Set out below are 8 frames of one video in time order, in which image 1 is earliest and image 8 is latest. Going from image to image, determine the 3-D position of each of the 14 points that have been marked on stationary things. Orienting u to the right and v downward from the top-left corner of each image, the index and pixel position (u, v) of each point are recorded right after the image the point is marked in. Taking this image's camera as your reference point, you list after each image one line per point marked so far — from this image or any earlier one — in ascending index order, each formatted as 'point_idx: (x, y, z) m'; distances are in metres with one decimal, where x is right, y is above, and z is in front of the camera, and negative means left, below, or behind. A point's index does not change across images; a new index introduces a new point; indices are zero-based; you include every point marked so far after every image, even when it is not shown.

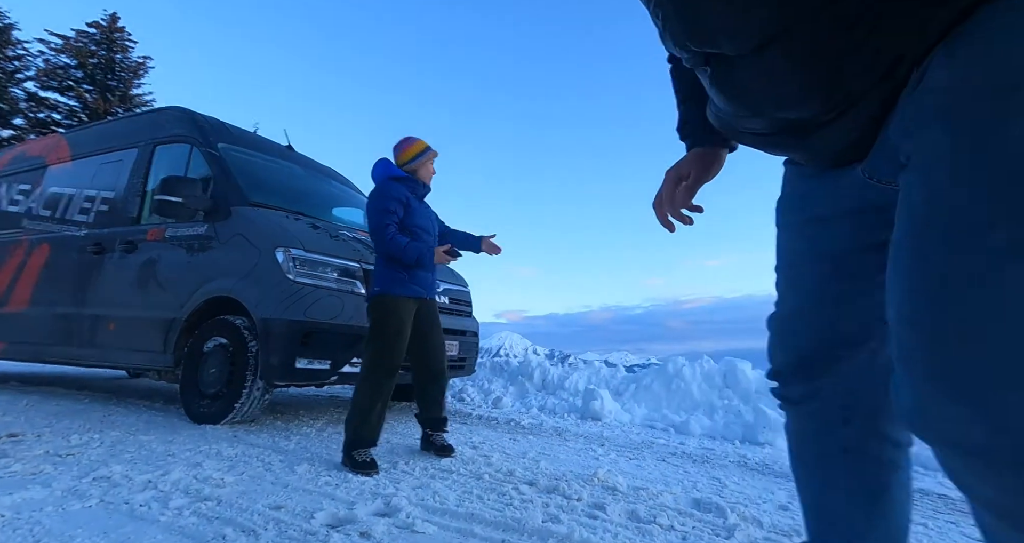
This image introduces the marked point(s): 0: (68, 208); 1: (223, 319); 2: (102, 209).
0: (-5.0, +0.7, +5.7) m
1: (-2.4, -0.4, +4.1) m
2: (-4.4, +0.7, +5.3) m
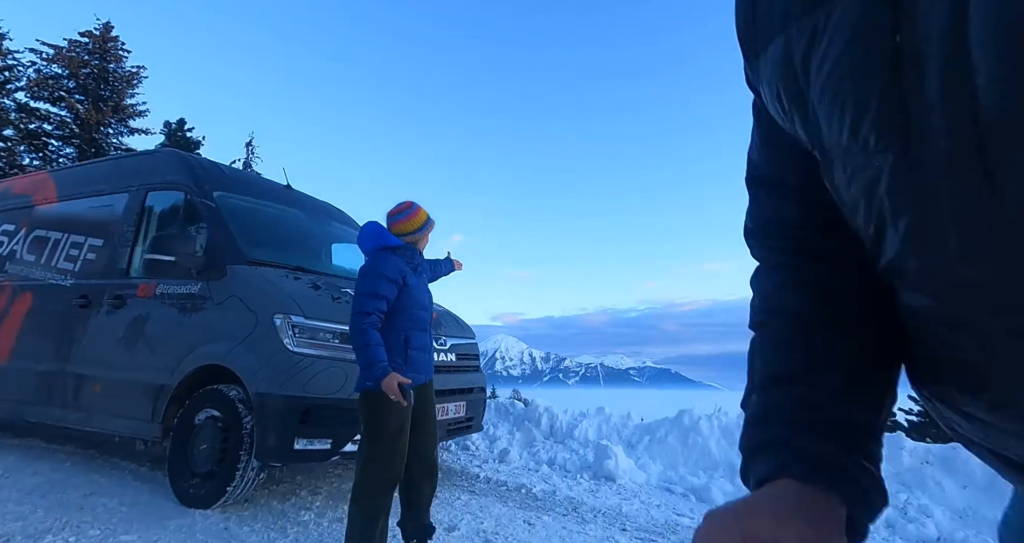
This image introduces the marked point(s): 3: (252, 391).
0: (-4.9, +0.2, +5.4) m
1: (-2.3, -0.9, +3.9) m
2: (-4.3, +0.1, +5.1) m
3: (-1.9, -0.9, +3.6) m
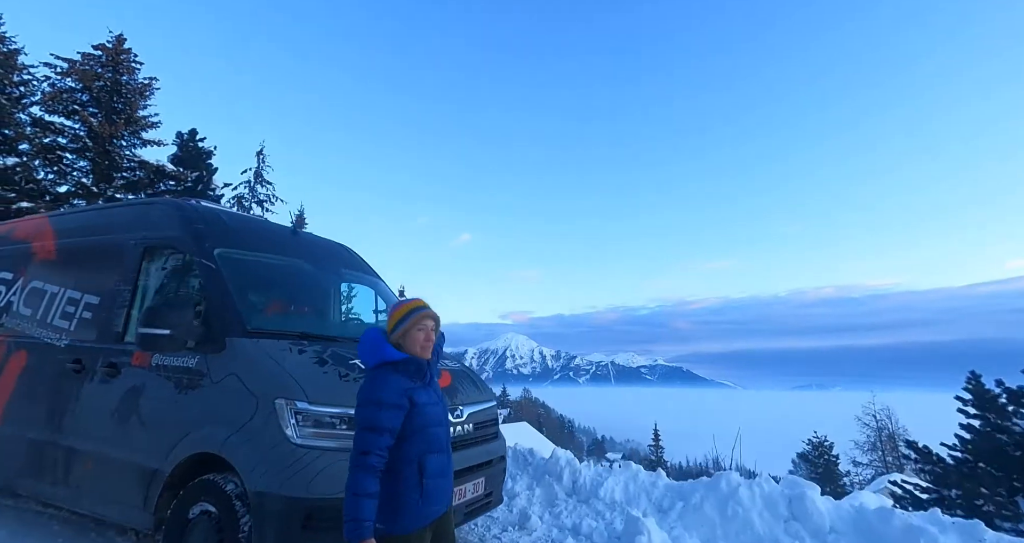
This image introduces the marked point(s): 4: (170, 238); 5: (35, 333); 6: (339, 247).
0: (-4.7, -0.4, +5.1) m
1: (-2.1, -1.5, +3.5) m
2: (-4.1, -0.4, +4.8) m
3: (-1.7, -1.4, +3.3) m
4: (-3.1, +0.3, +4.5) m
5: (-4.8, -0.6, +5.1) m
6: (-2.2, +0.3, +6.2) m
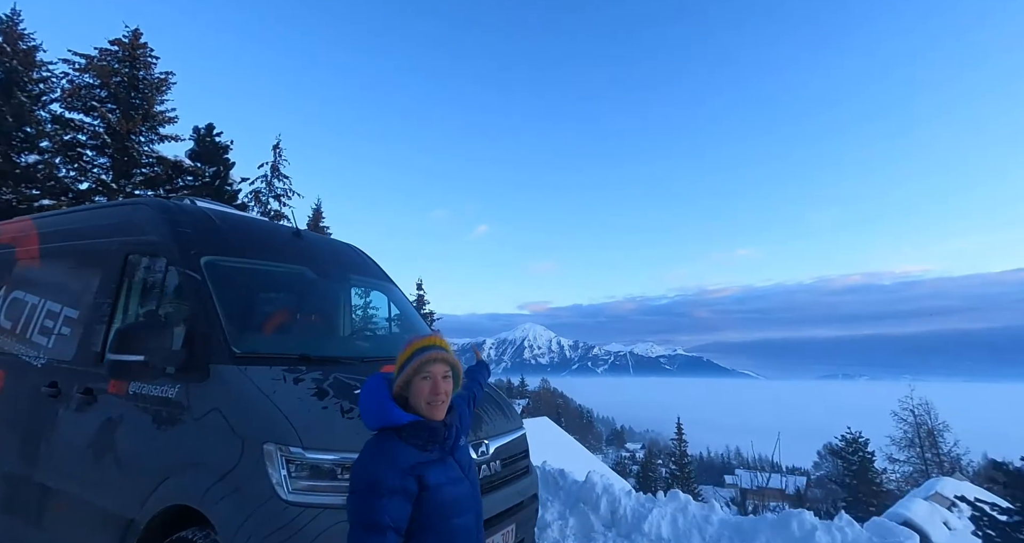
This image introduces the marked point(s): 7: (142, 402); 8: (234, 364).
0: (-4.4, -0.5, +4.6) m
1: (-1.9, -1.6, +2.9) m
2: (-3.8, -0.5, +4.2) m
3: (-1.5, -1.5, +2.7) m
4: (-2.9, +0.2, +4.0) m
5: (-4.5, -0.7, +4.6) m
6: (-1.9, +0.3, +5.6) m
7: (-2.5, -0.9, +3.4) m
8: (-1.8, -0.6, +3.2) m
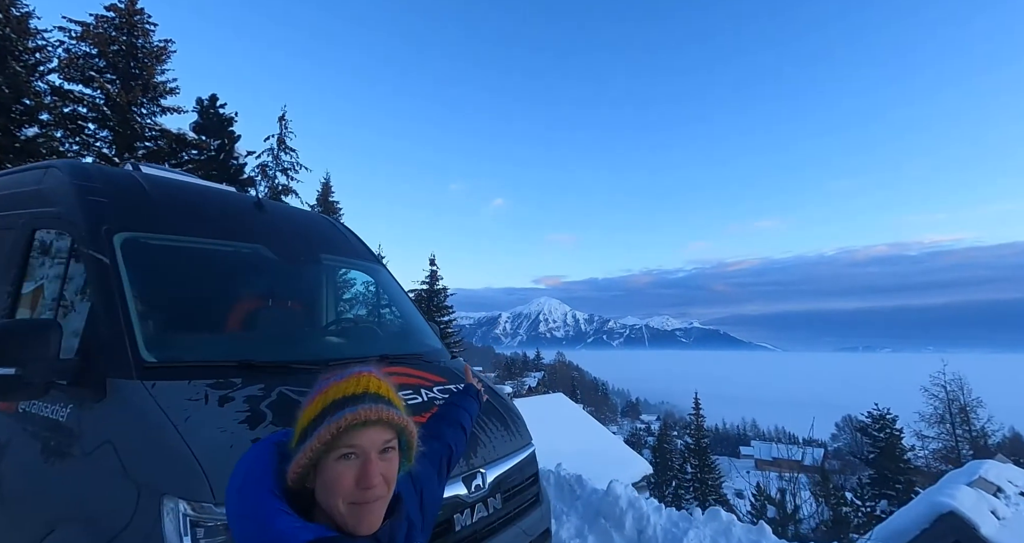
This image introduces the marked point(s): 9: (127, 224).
0: (-4.4, -0.3, +3.8) m
1: (-1.9, -1.5, +2.1) m
2: (-3.8, -0.4, +3.4) m
3: (-1.5, -1.5, +1.9) m
4: (-2.8, +0.3, +3.1) m
5: (-4.5, -0.6, +3.8) m
6: (-1.8, +0.5, +4.7) m
7: (-2.5, -0.8, +2.6) m
8: (-1.8, -0.5, +2.4) m
9: (-2.4, +0.3, +3.1) m
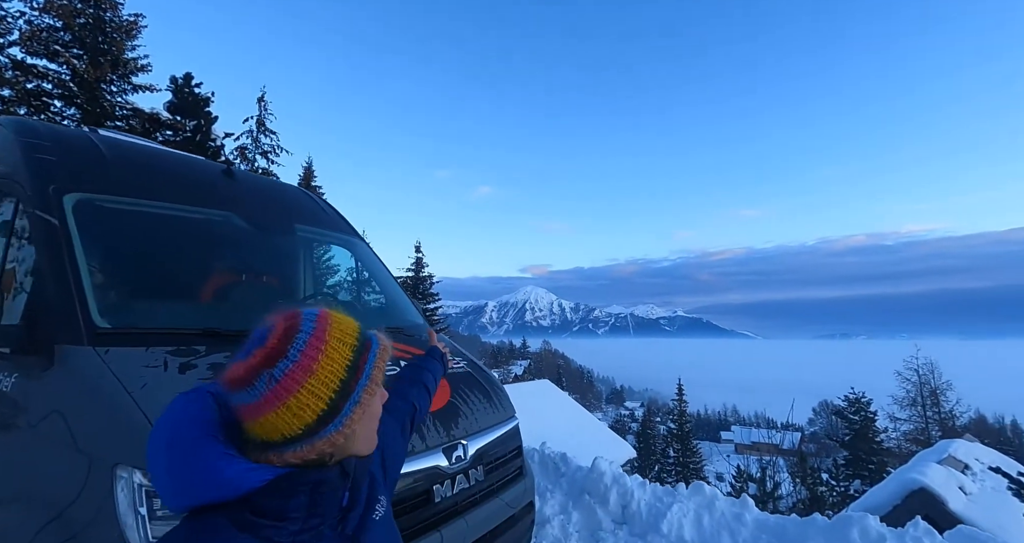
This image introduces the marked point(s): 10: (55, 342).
0: (-4.5, -0.1, +3.6) m
1: (-2.0, -1.3, +2.0) m
2: (-3.9, -0.2, +3.2) m
3: (-1.6, -1.3, +1.8) m
4: (-3.0, +0.5, +2.9) m
5: (-4.6, -0.4, +3.6) m
6: (-1.9, +0.7, +4.5) m
7: (-2.6, -0.6, +2.4) m
8: (-1.9, -0.3, +2.2) m
9: (-2.5, +0.5, +2.9) m
10: (-2.1, -0.3, +2.3) m
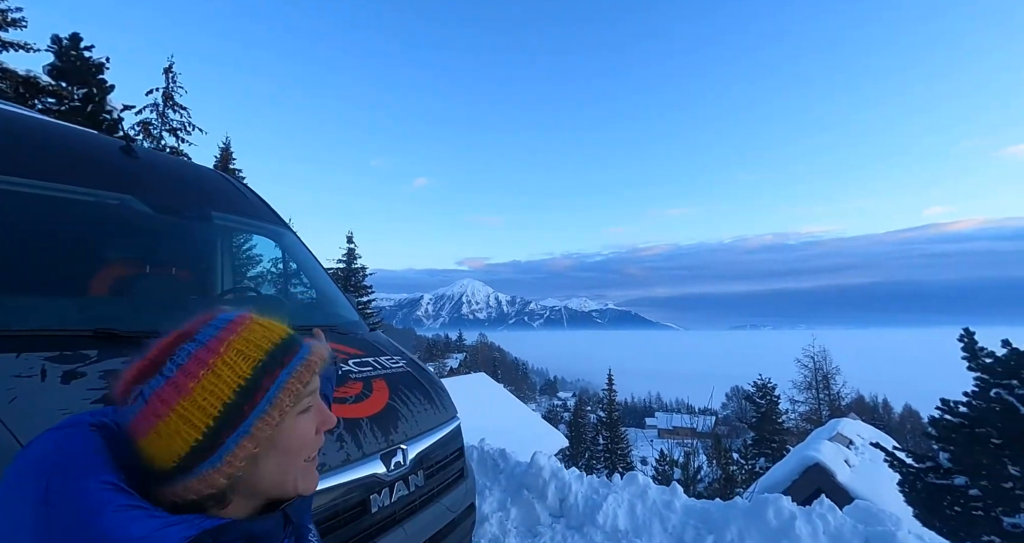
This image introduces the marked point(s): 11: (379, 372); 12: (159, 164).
0: (-4.9, 0.0, +2.9) m
1: (-2.2, -1.3, +1.7) m
2: (-4.2, -0.1, +2.6) m
3: (-1.8, -1.3, +1.5) m
4: (-3.2, +0.6, +2.4) m
5: (-5.0, -0.3, +2.9) m
6: (-2.4, +0.8, +4.2) m
7: (-2.9, -0.6, +2.0) m
8: (-2.1, -0.3, +1.9) m
9: (-2.8, +0.5, +2.5) m
10: (-2.3, -0.3, +1.9) m
11: (-0.8, -0.6, +2.8) m
12: (-2.6, +0.8, +3.7) m
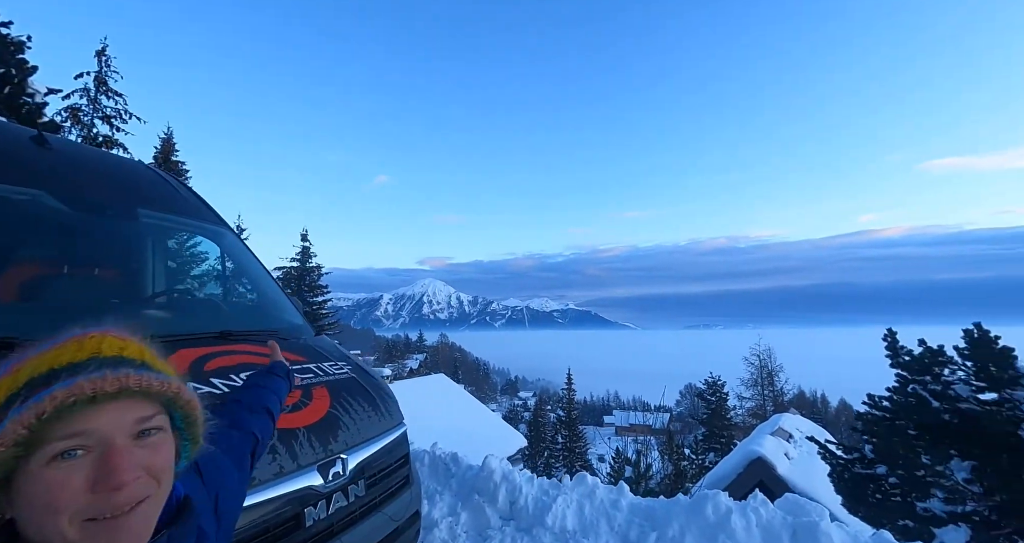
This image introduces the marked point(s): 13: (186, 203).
0: (-5.2, 0.0, +2.5) m
1: (-2.4, -1.3, +1.5) m
2: (-4.5, -0.1, +2.3) m
3: (-2.0, -1.3, +1.4) m
4: (-3.5, +0.6, +2.2) m
5: (-5.3, -0.3, +2.5) m
6: (-2.8, +0.8, +4.0) m
7: (-3.1, -0.6, +1.8) m
8: (-2.3, -0.3, +1.8) m
9: (-3.1, +0.5, +2.3) m
10: (-2.5, -0.3, +1.8) m
11: (-1.1, -0.6, +2.8) m
12: (-2.9, +0.8, +3.5) m
13: (-2.6, +0.5, +4.0) m
